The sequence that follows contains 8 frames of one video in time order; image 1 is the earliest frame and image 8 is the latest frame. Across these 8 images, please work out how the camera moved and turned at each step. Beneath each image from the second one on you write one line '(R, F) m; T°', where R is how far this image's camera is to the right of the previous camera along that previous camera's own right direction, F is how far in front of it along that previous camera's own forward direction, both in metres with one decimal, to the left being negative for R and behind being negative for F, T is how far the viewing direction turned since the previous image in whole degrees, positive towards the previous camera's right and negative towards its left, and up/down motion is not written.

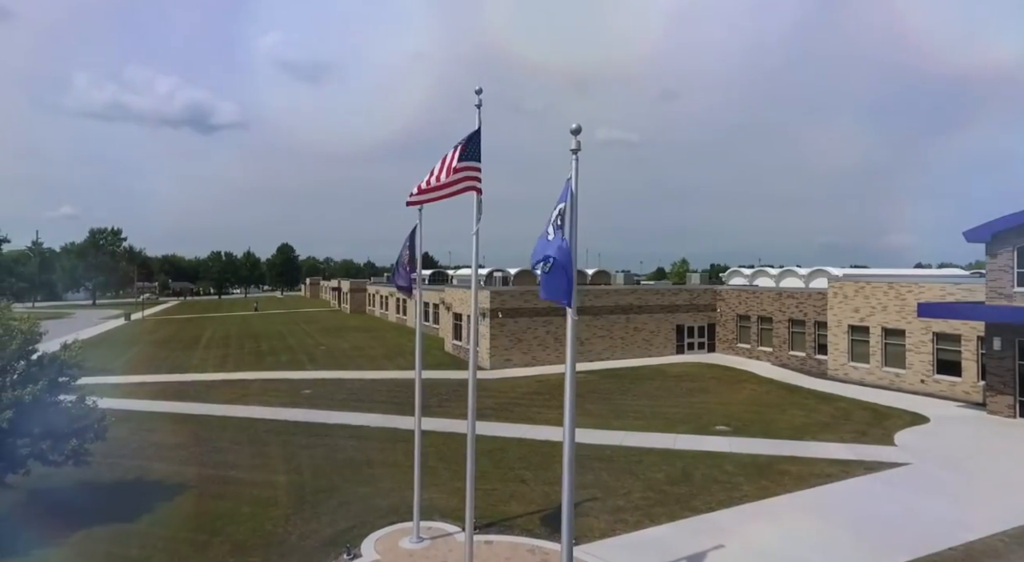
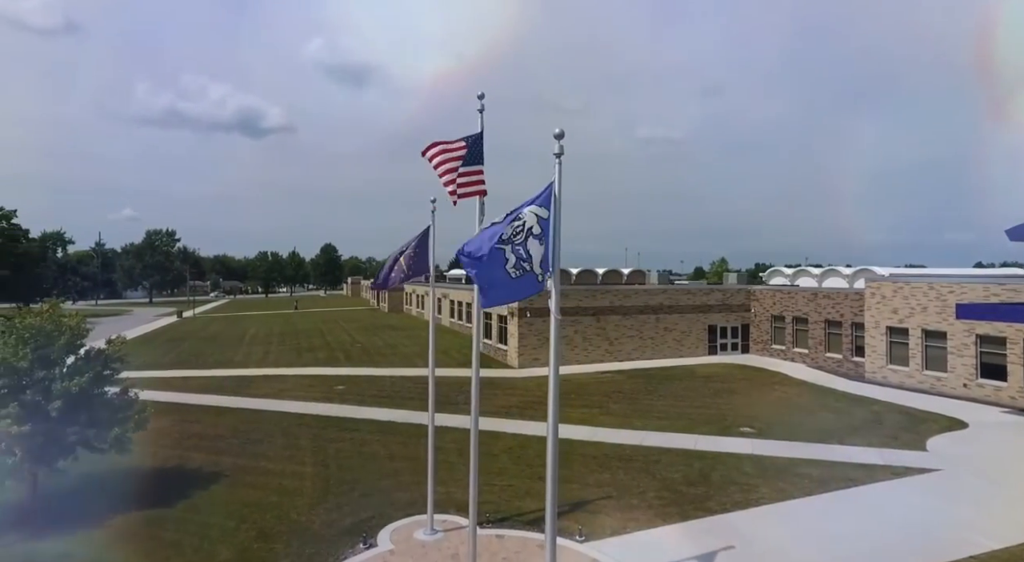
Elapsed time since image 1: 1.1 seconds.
(+0.7, -0.3) m; -4°
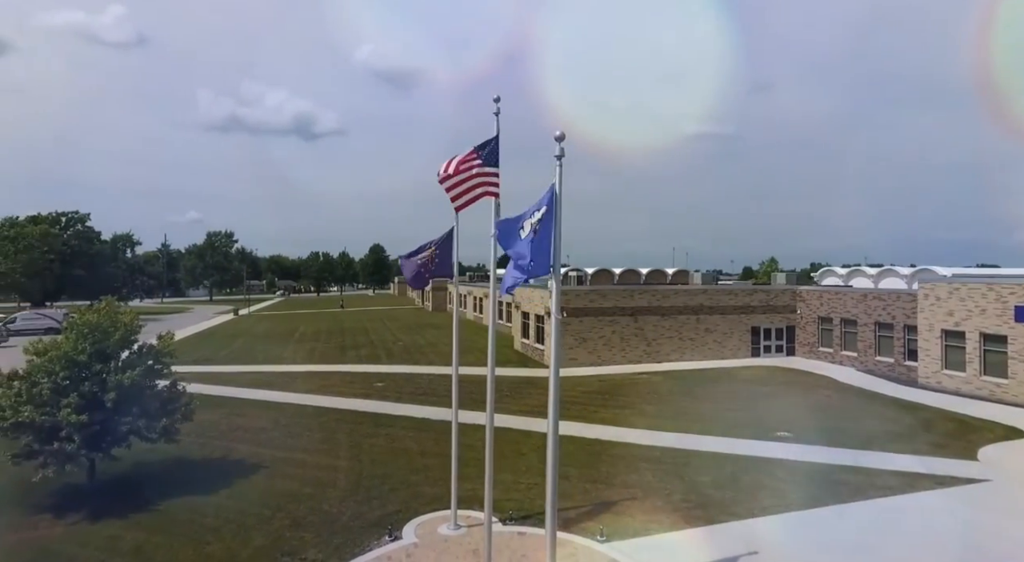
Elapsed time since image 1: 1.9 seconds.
(+0.7, -0.2) m; -5°
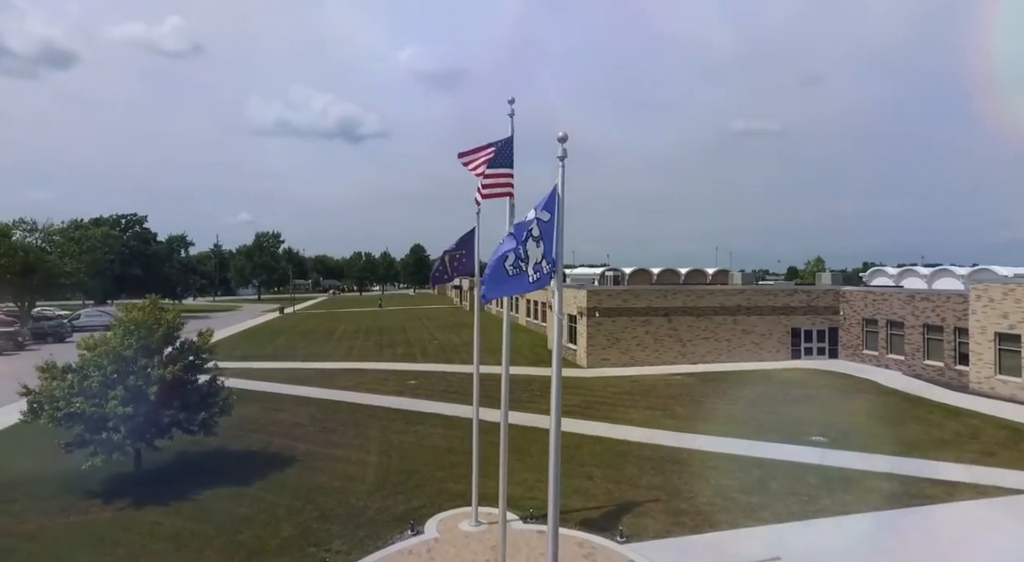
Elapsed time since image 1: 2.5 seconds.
(+0.6, -0.1) m; -4°
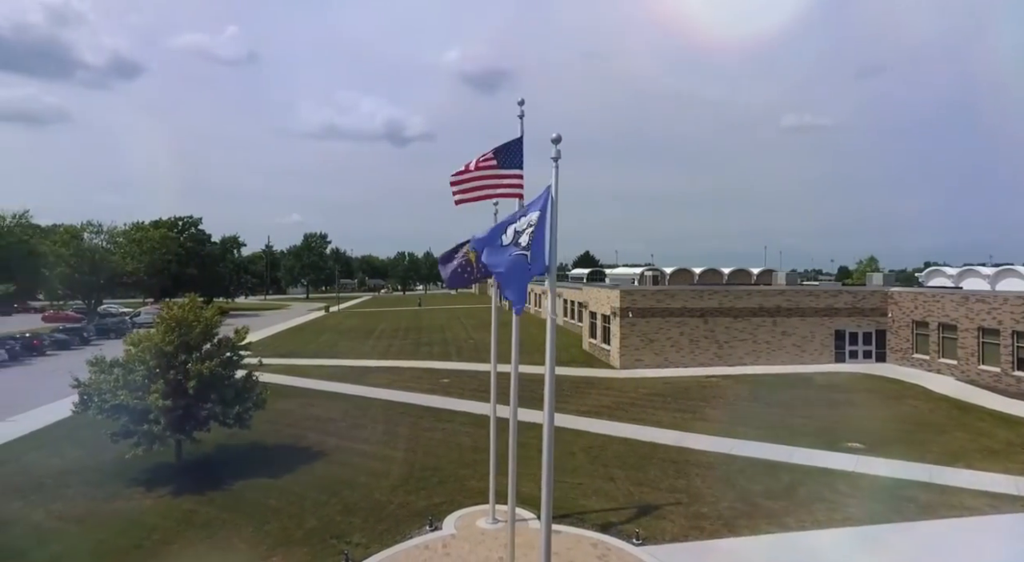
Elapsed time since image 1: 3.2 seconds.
(+0.7, 0.0) m; -5°
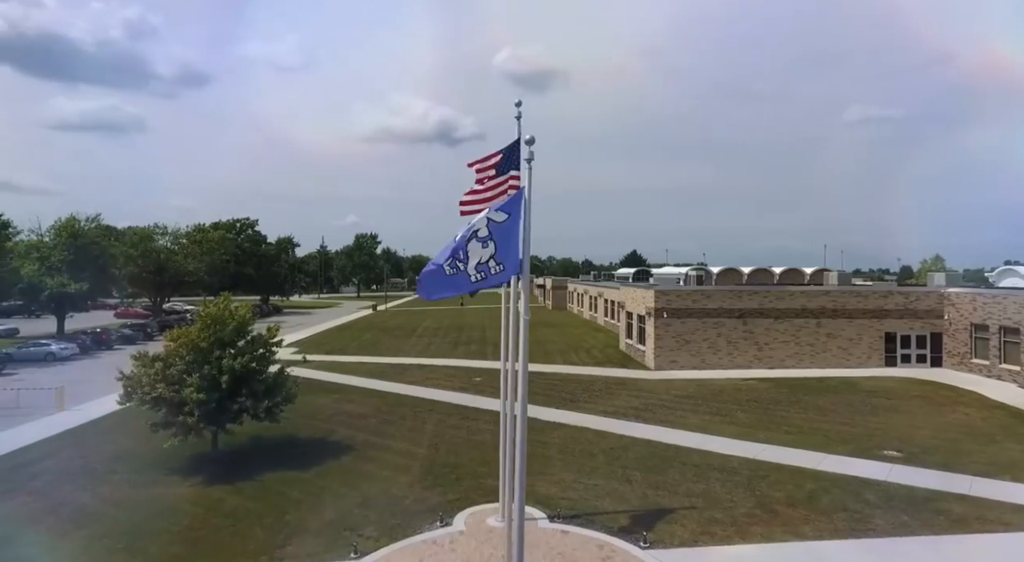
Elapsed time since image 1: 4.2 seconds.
(+1.1, 0.0) m; -6°
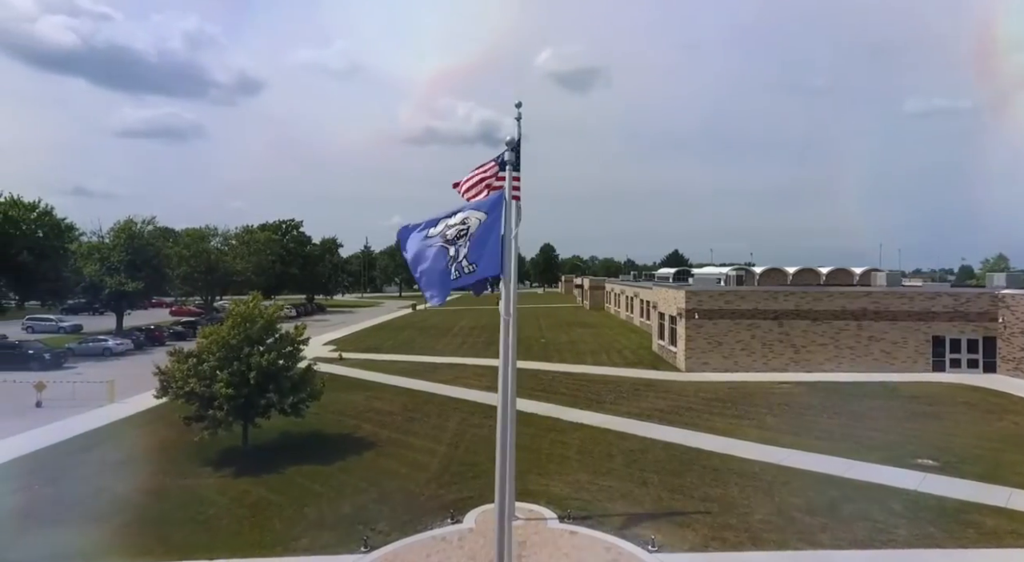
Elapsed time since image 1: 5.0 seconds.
(+0.9, 0.0) m; -5°
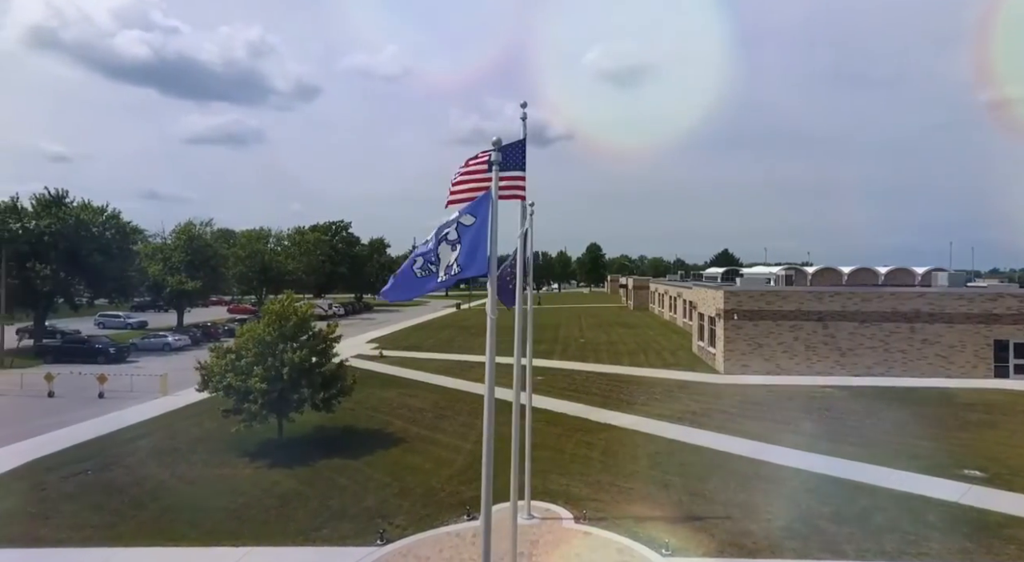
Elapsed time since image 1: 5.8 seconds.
(+0.9, +0.1) m; -5°
